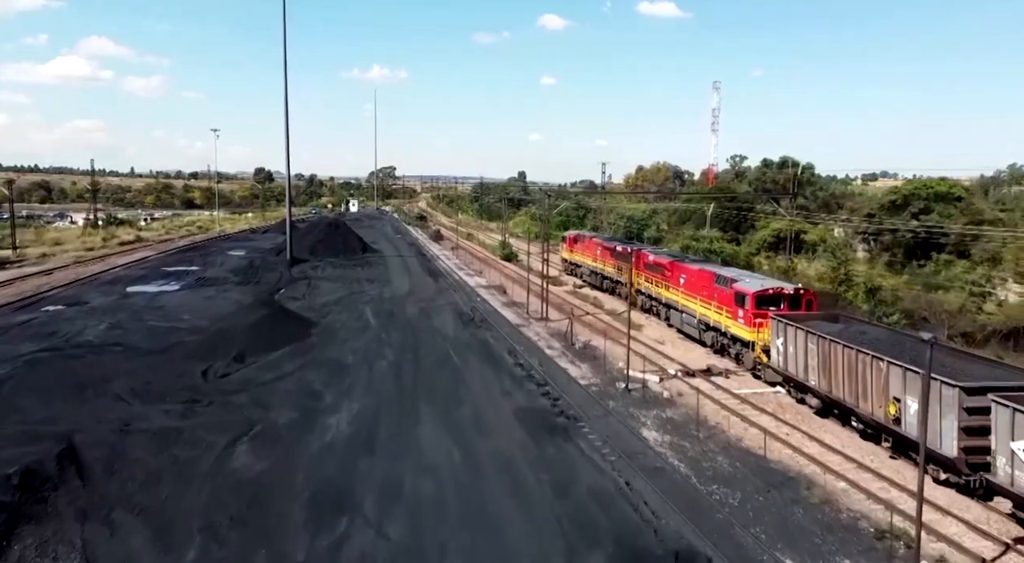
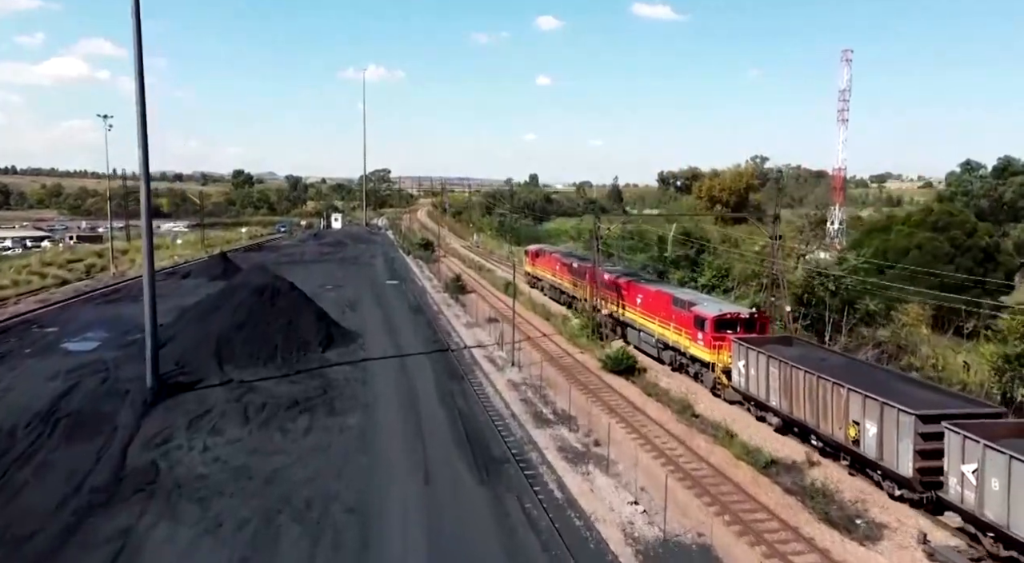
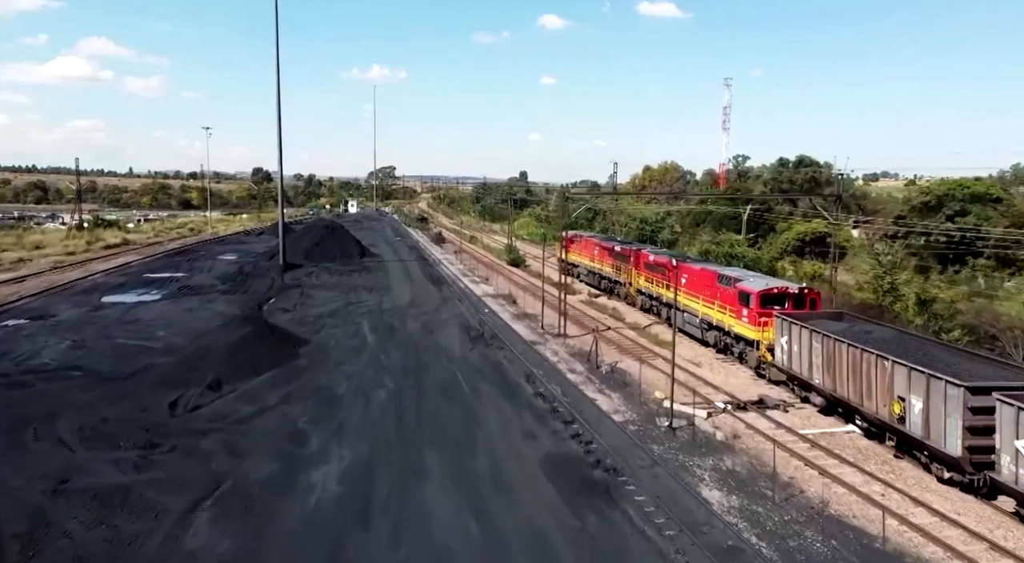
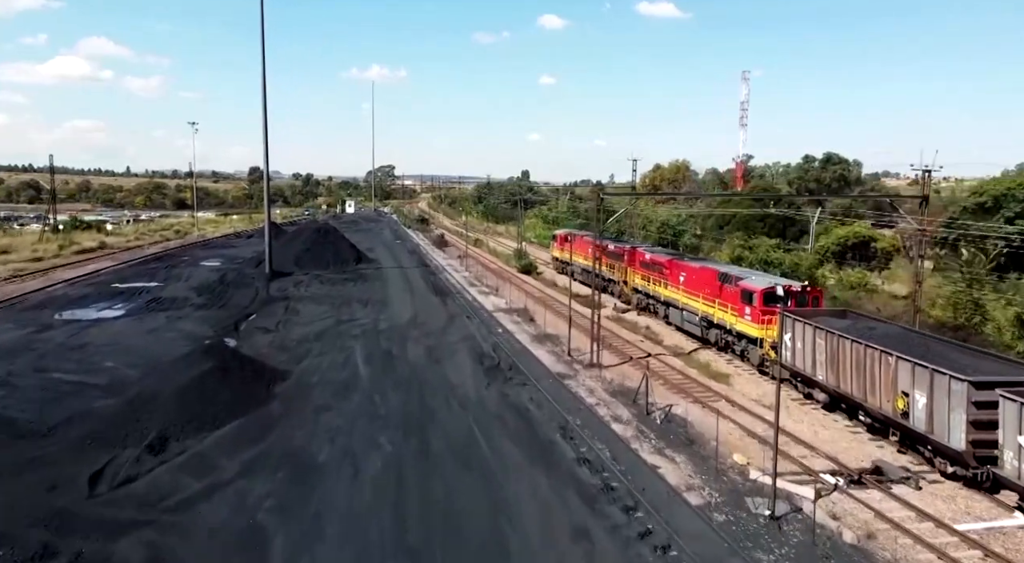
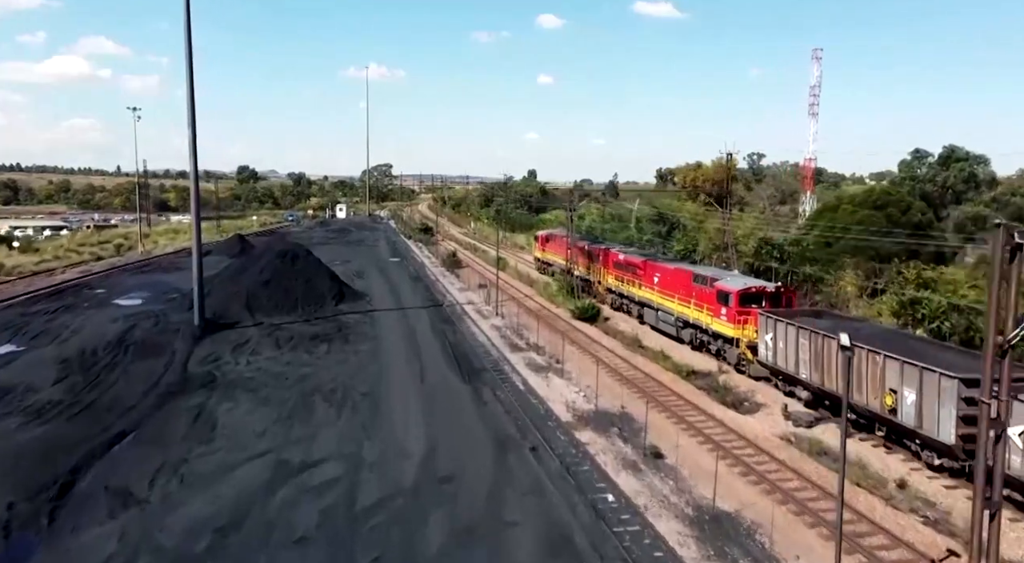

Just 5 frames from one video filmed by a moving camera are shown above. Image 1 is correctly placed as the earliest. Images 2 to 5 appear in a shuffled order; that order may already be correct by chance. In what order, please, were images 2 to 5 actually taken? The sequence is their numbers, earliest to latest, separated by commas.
3, 4, 5, 2
